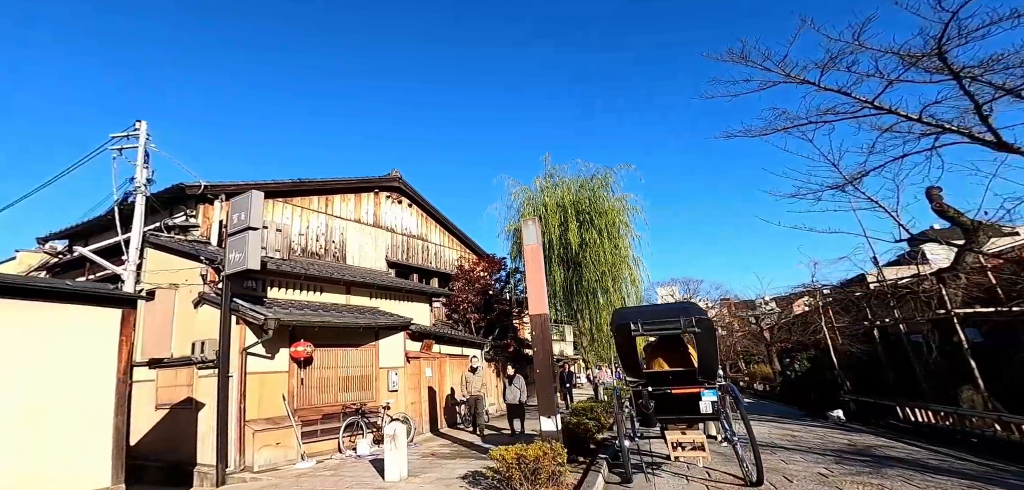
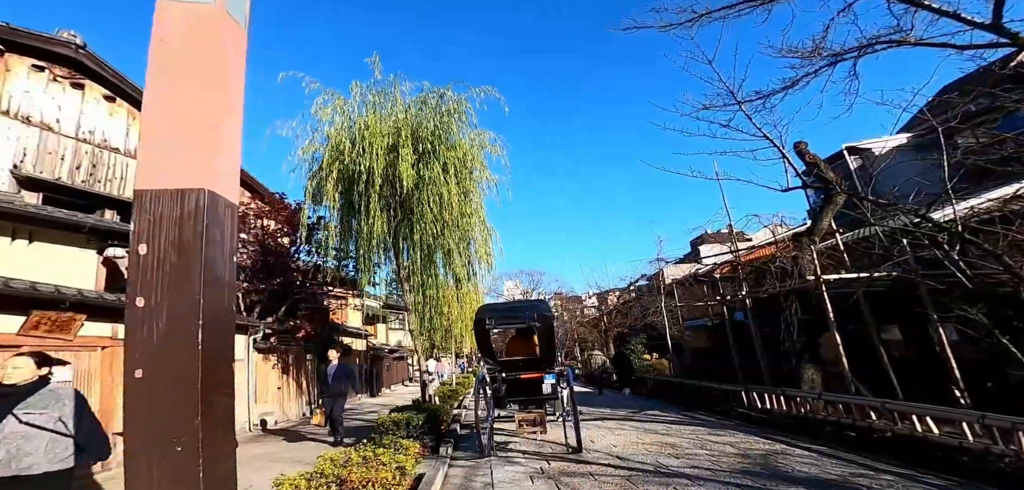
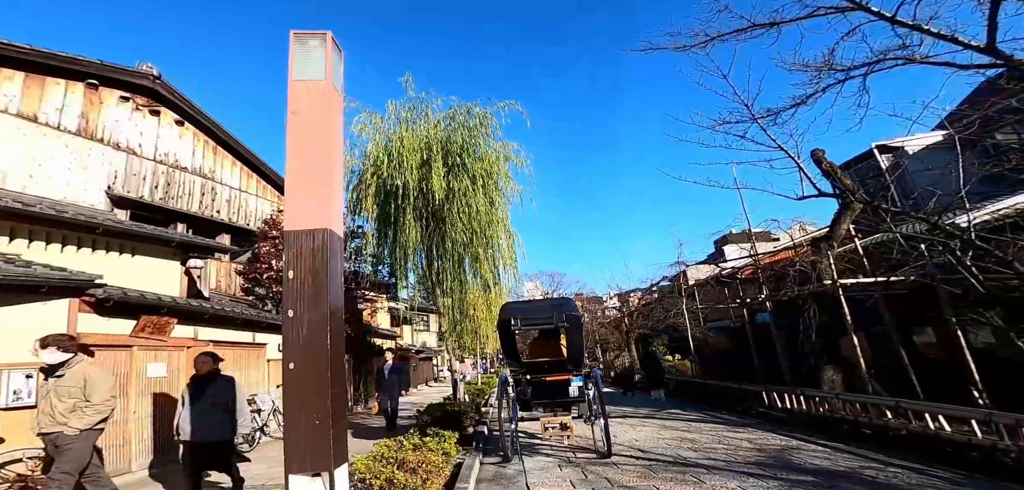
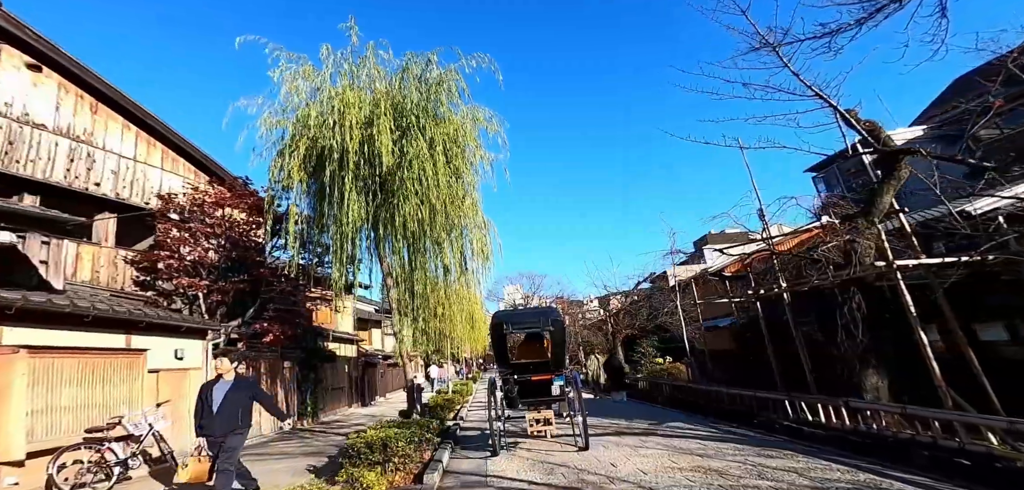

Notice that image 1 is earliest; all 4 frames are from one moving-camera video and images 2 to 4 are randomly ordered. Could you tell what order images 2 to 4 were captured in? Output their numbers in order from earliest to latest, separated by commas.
3, 2, 4
